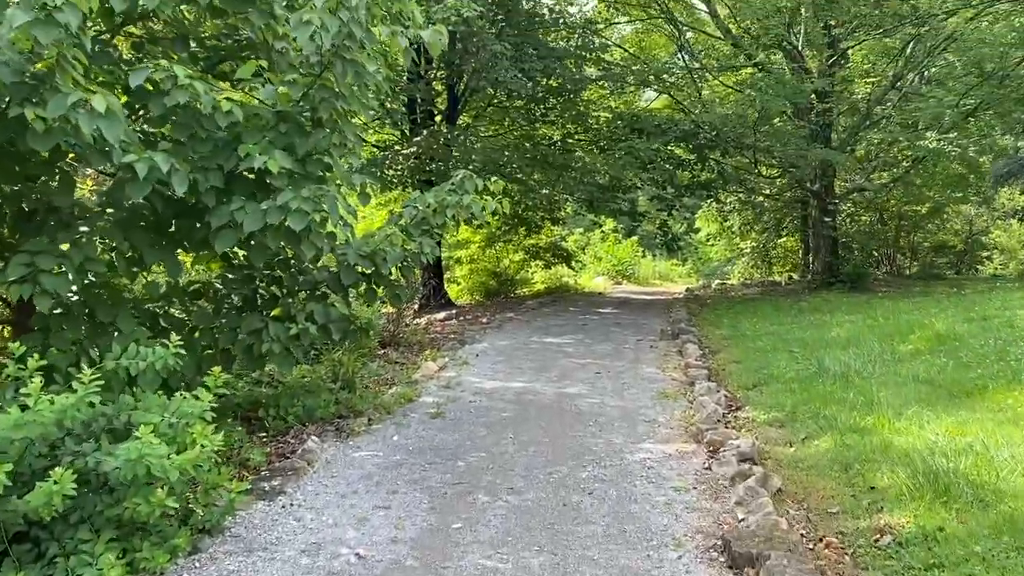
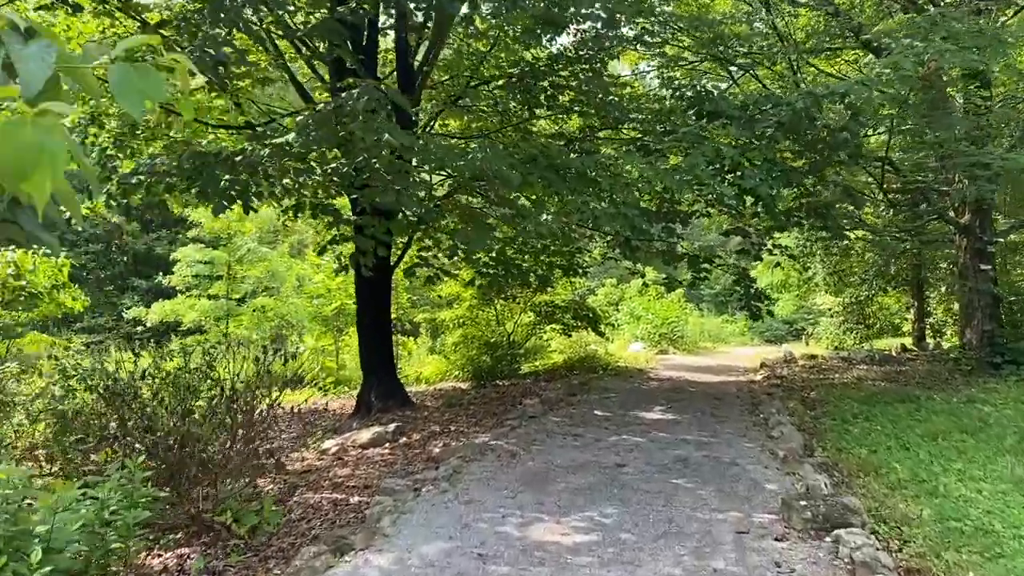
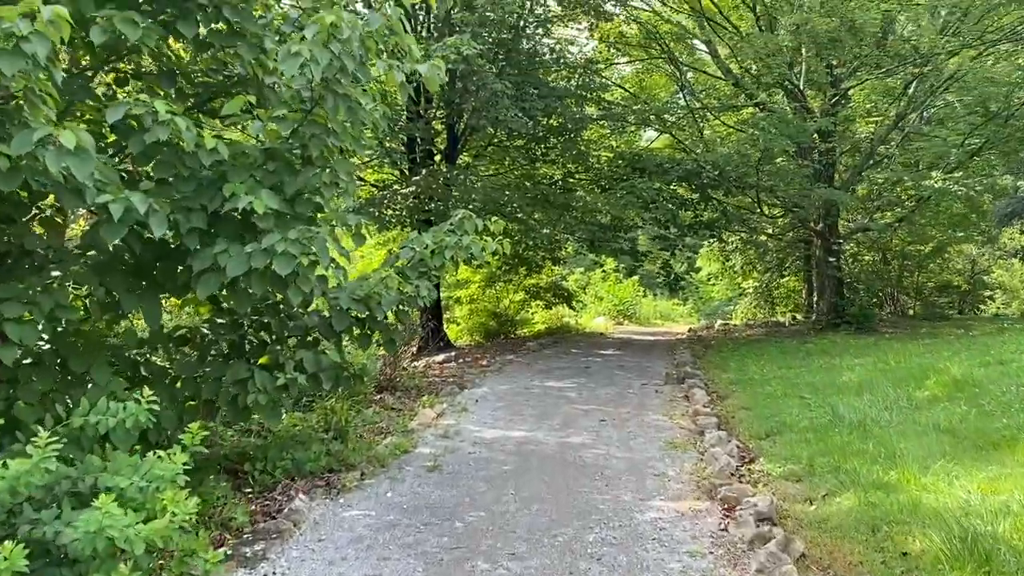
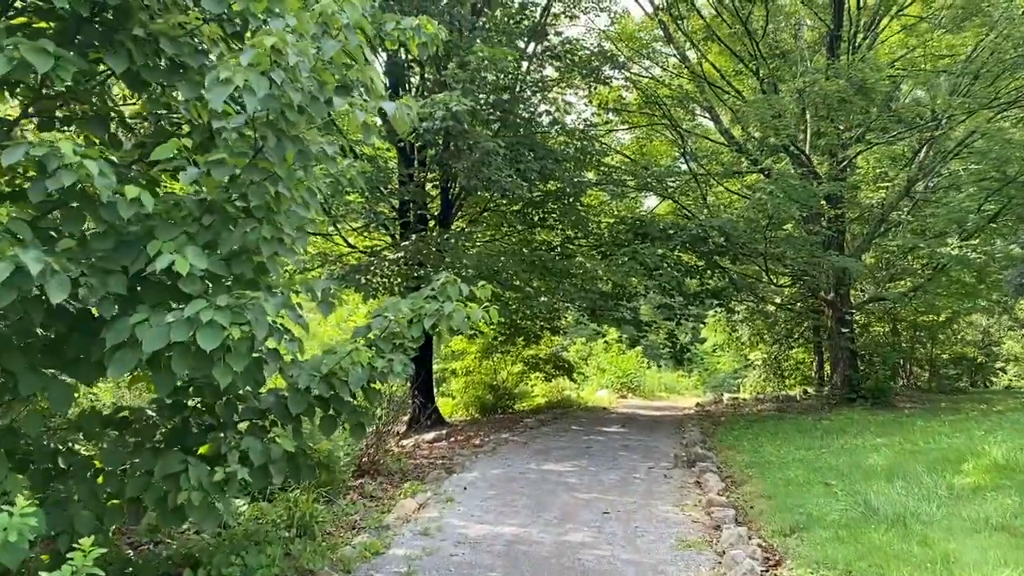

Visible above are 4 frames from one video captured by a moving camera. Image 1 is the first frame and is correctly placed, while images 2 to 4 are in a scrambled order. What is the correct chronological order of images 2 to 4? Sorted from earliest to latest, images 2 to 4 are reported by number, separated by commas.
3, 4, 2
